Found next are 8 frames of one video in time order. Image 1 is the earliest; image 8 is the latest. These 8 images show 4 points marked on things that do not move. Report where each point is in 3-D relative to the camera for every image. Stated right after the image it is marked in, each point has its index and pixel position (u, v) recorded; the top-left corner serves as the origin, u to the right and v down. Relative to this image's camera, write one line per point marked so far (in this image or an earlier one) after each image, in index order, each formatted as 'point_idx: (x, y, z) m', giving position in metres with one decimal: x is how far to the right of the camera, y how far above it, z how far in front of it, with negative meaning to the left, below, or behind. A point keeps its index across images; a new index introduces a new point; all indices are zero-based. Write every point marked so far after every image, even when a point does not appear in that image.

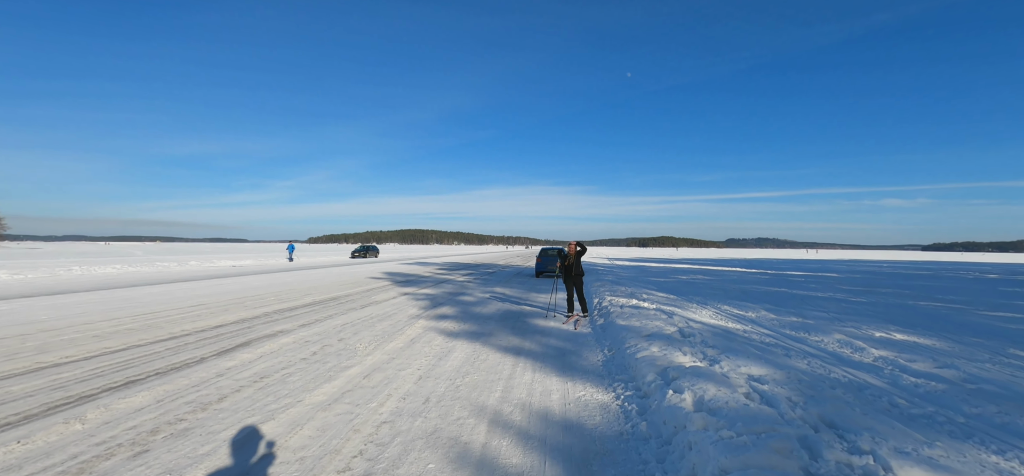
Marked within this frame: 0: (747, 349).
0: (+3.4, -1.6, +5.1) m
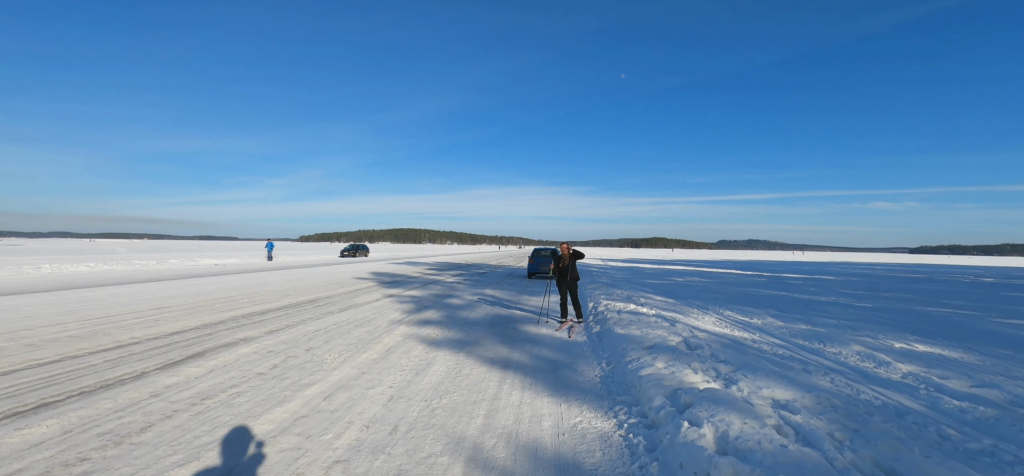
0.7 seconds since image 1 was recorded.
0: (+3.2, -1.6, +4.6) m
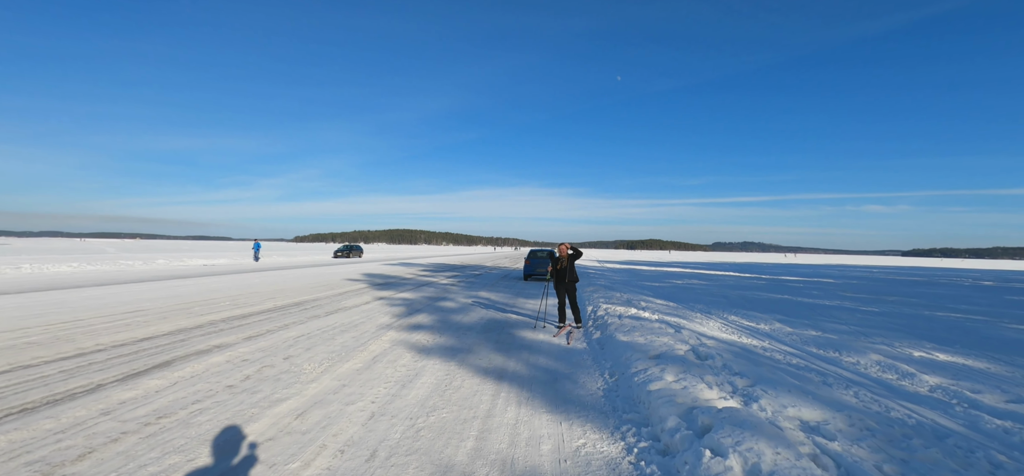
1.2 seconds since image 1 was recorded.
0: (+3.1, -1.6, +4.2) m
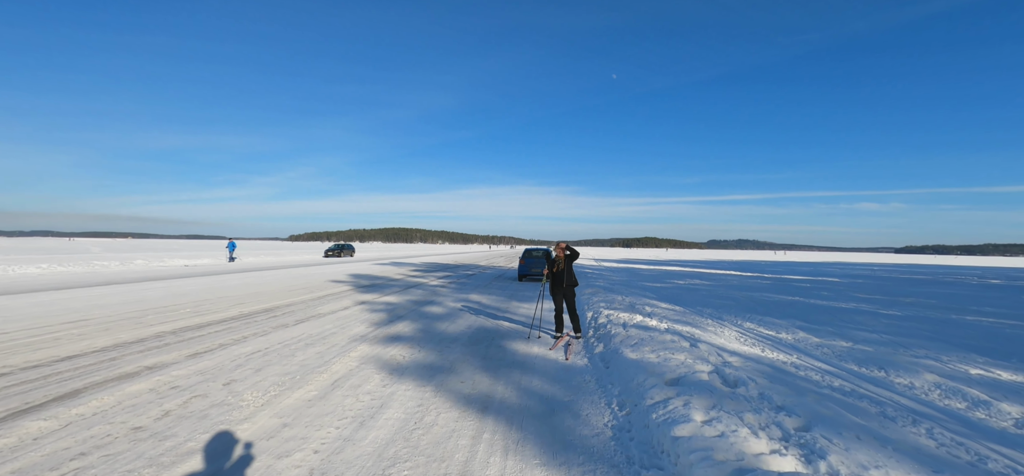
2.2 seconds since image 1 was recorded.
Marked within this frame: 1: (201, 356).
0: (+3.0, -1.6, +3.4) m
1: (-4.7, -1.8, +5.5) m
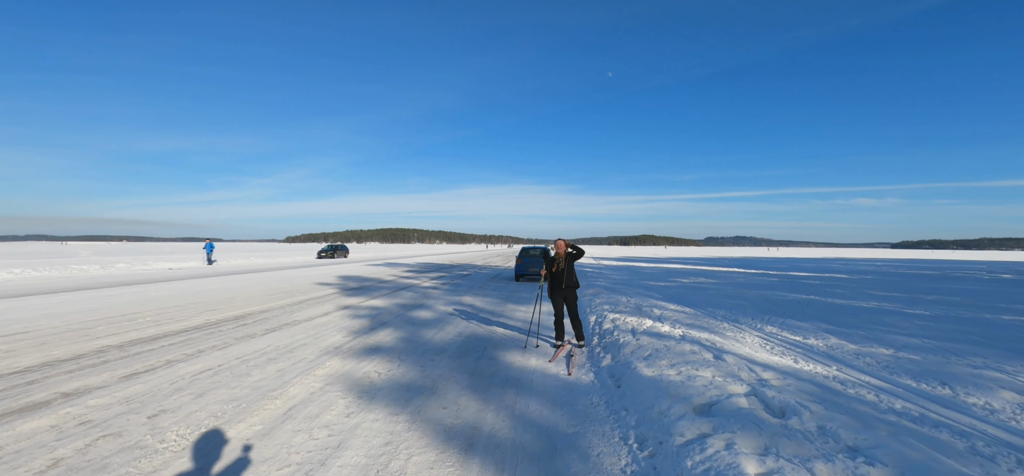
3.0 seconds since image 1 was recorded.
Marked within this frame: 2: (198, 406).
0: (+2.9, -1.5, +2.6) m
1: (-4.8, -1.8, +4.6) m
2: (-3.3, -1.8, +3.8) m
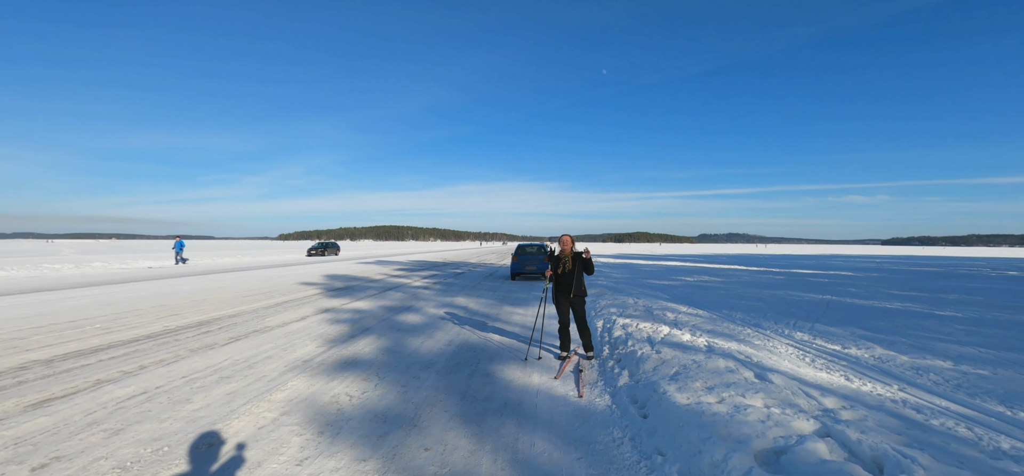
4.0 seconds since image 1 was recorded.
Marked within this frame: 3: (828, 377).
0: (+3.0, -1.5, +1.8) m
1: (-4.8, -1.7, +3.7) m
2: (-3.3, -1.7, +3.0) m
3: (+3.6, -1.6, +4.1) m
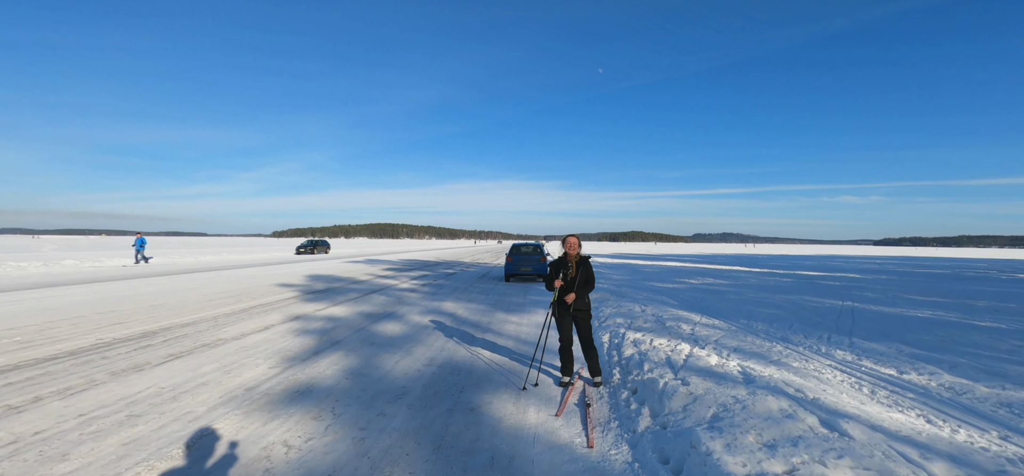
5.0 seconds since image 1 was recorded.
0: (+2.9, -1.5, +0.9) m
1: (-4.9, -1.7, +2.7) m
2: (-3.4, -1.7, +2.0) m
3: (+3.5, -1.6, +3.2) m
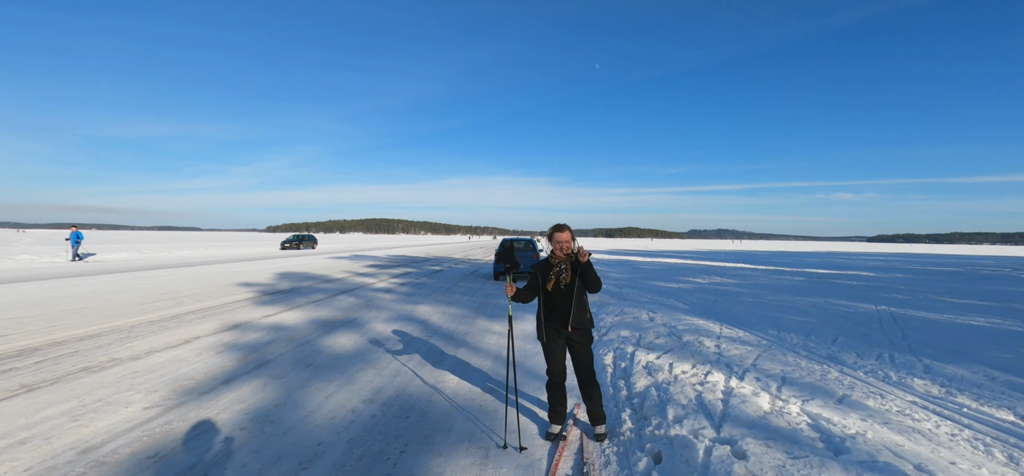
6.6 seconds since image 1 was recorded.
0: (+2.7, -1.5, -0.4) m
1: (-5.1, -1.6, +1.4) m
2: (-3.7, -1.7, +0.6) m
3: (+3.2, -1.5, +1.9) m
